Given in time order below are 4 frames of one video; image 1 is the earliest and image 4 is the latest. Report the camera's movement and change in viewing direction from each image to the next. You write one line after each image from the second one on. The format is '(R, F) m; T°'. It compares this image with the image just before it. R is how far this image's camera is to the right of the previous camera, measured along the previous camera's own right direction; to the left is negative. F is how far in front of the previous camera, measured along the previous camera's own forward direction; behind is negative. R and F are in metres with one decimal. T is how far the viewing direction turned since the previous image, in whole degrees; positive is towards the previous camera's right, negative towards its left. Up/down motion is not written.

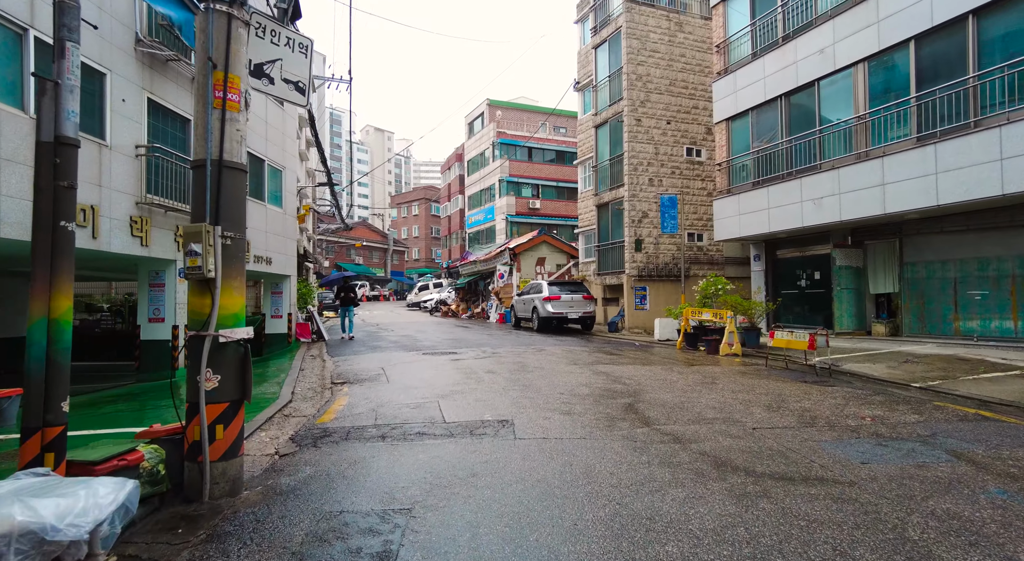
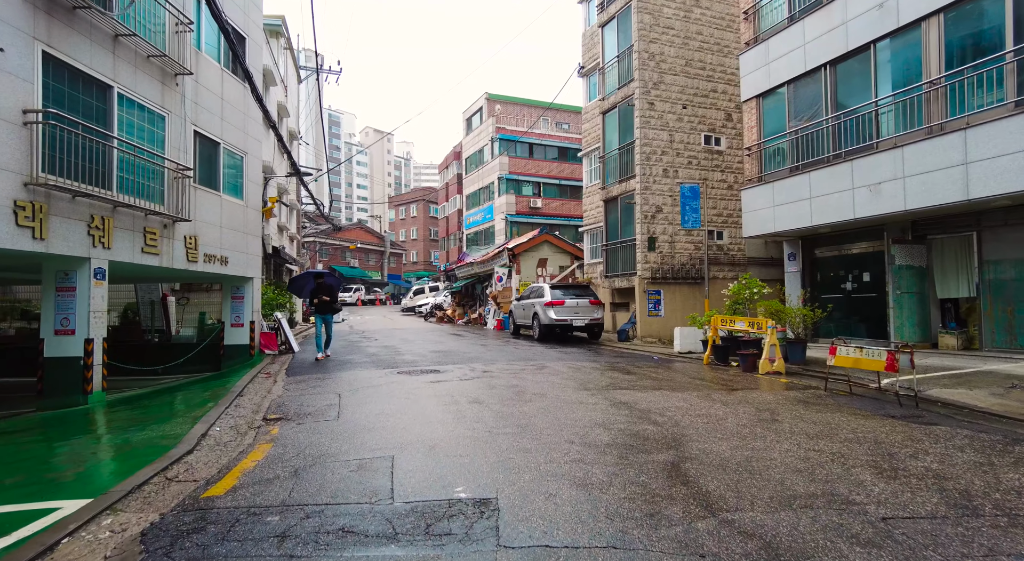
(+0.1, +2.1) m; 0°
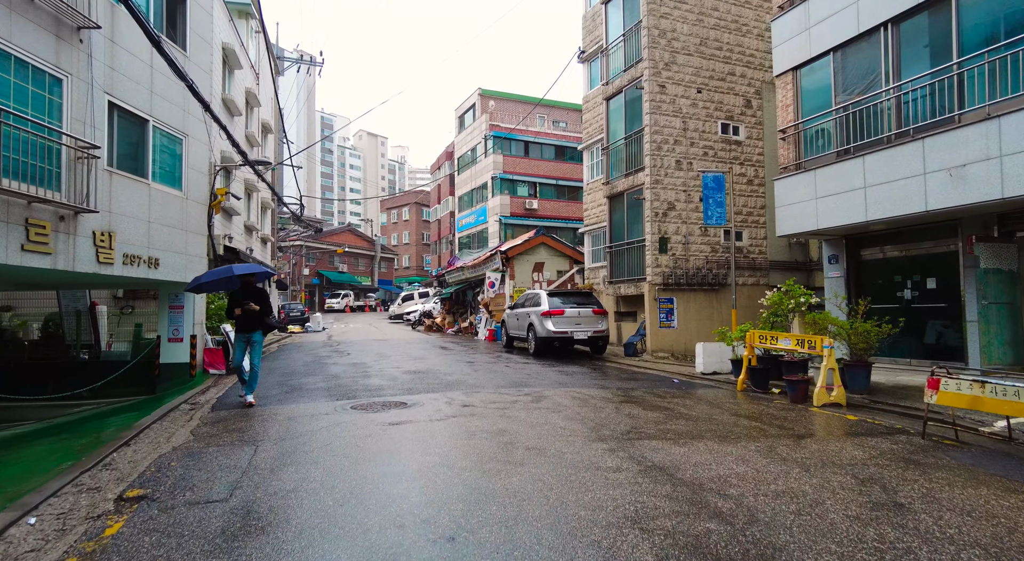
(+0.1, +2.2) m; 0°
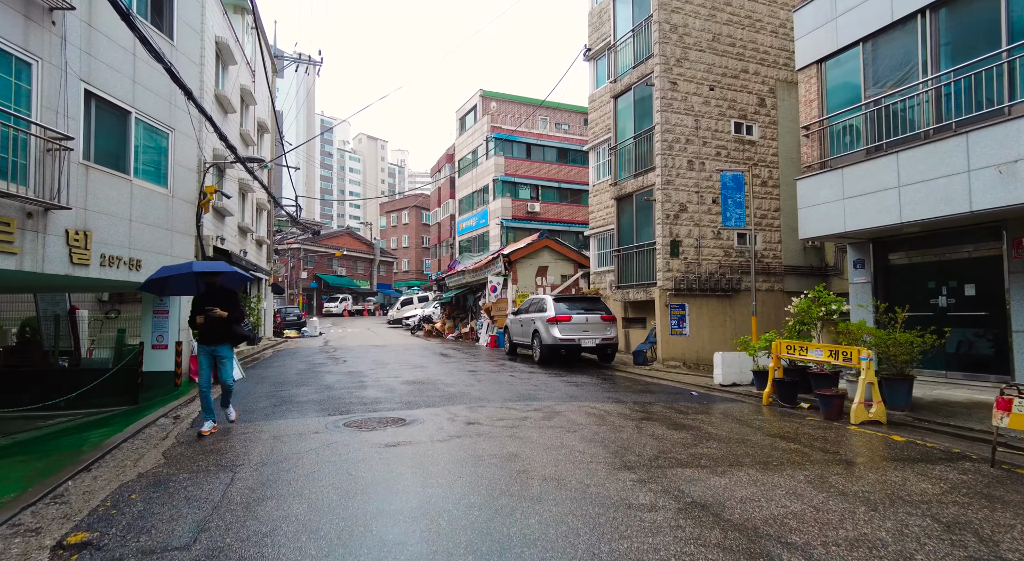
(-0.1, +0.7) m; 0°
